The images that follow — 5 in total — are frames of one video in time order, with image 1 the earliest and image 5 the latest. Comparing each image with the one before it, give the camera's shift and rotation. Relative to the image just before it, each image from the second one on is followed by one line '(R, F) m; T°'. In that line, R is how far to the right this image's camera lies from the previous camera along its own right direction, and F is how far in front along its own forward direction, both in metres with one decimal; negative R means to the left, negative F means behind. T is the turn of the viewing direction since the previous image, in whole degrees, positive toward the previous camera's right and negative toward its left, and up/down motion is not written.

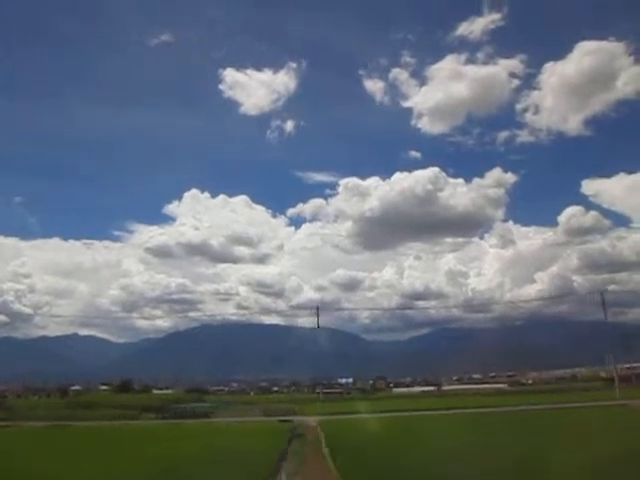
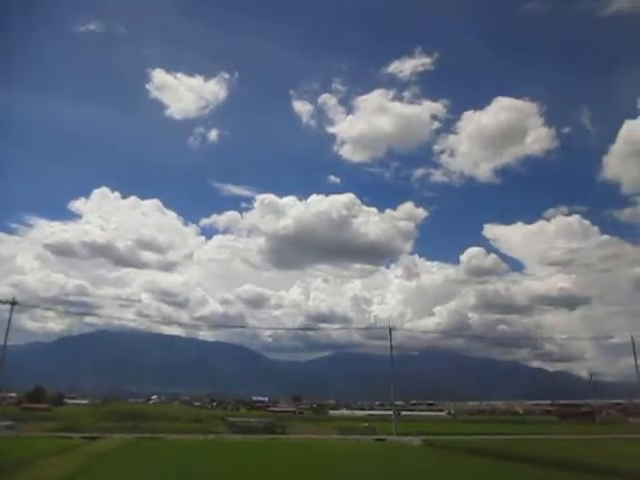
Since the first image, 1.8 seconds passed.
(-8.3, +0.4) m; +9°
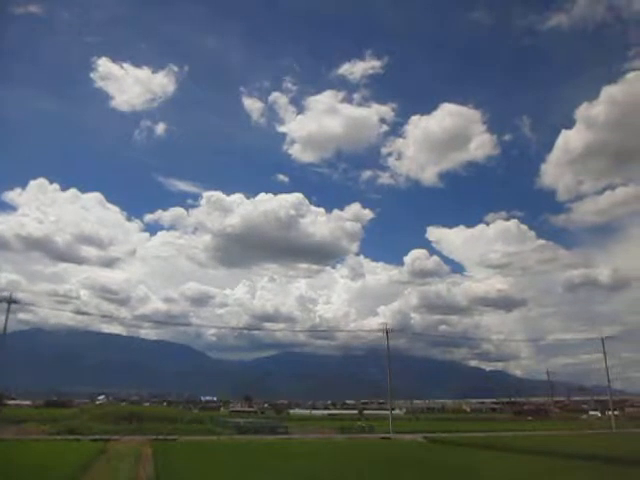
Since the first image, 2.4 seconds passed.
(-2.7, -0.3) m; +6°
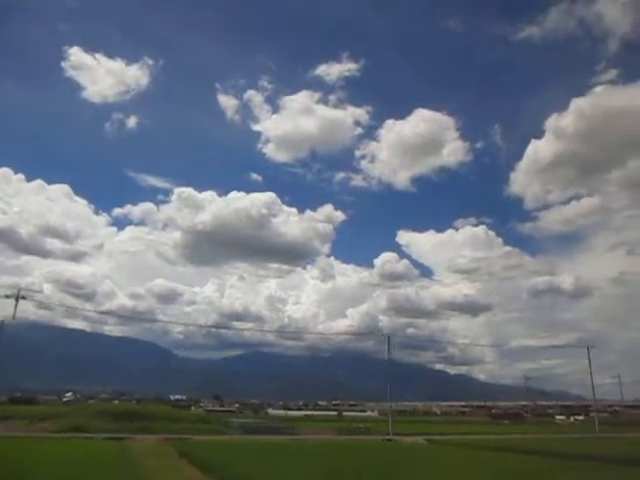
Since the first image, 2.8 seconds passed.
(-1.7, -0.3) m; +3°
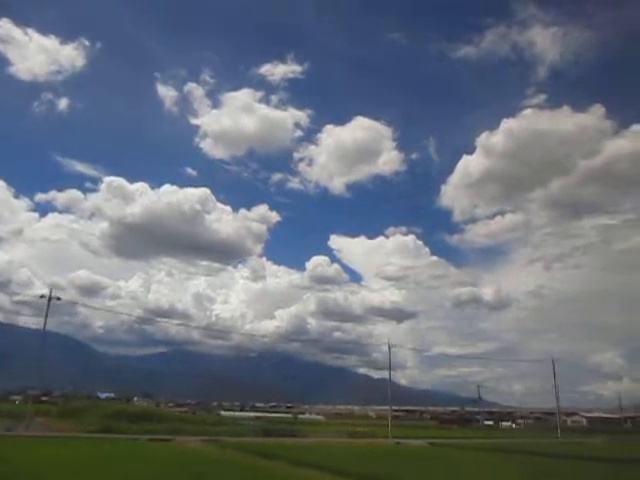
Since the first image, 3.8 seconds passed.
(-4.2, -1.2) m; +7°
